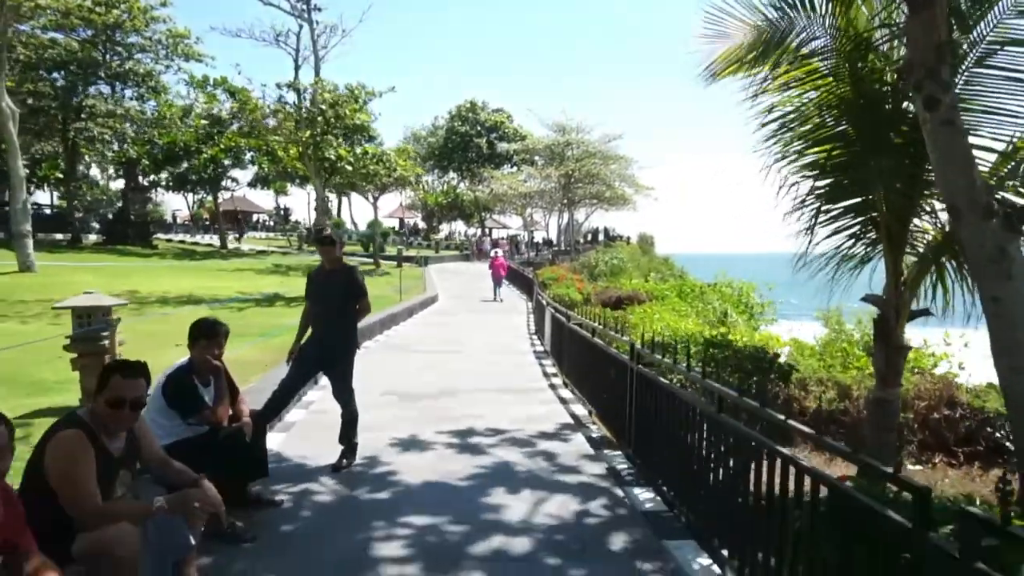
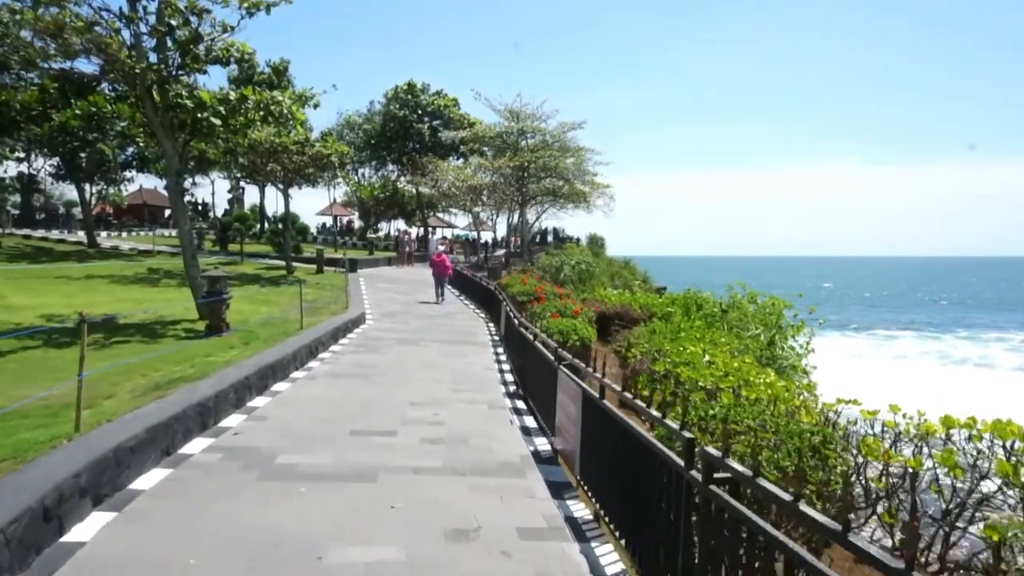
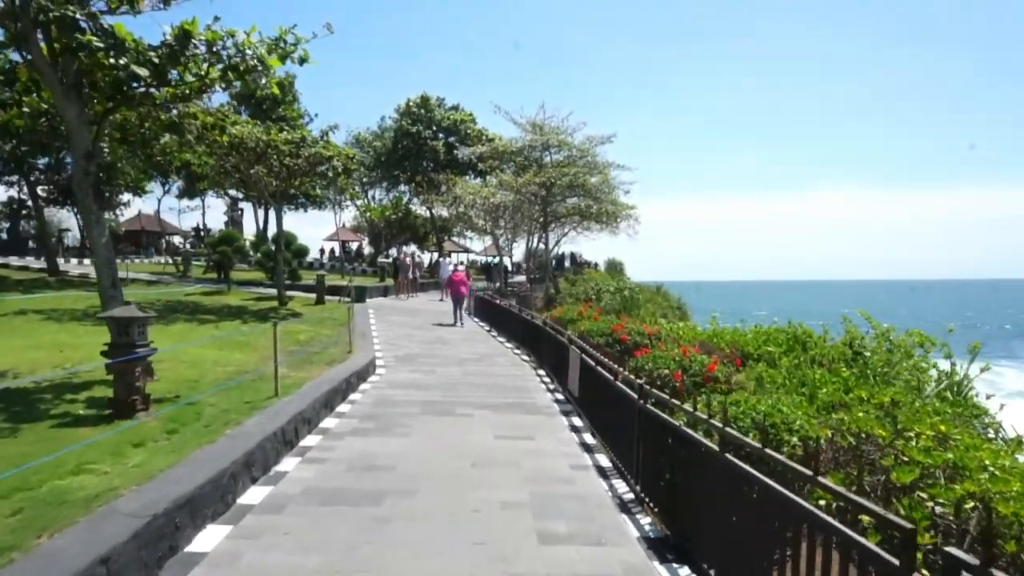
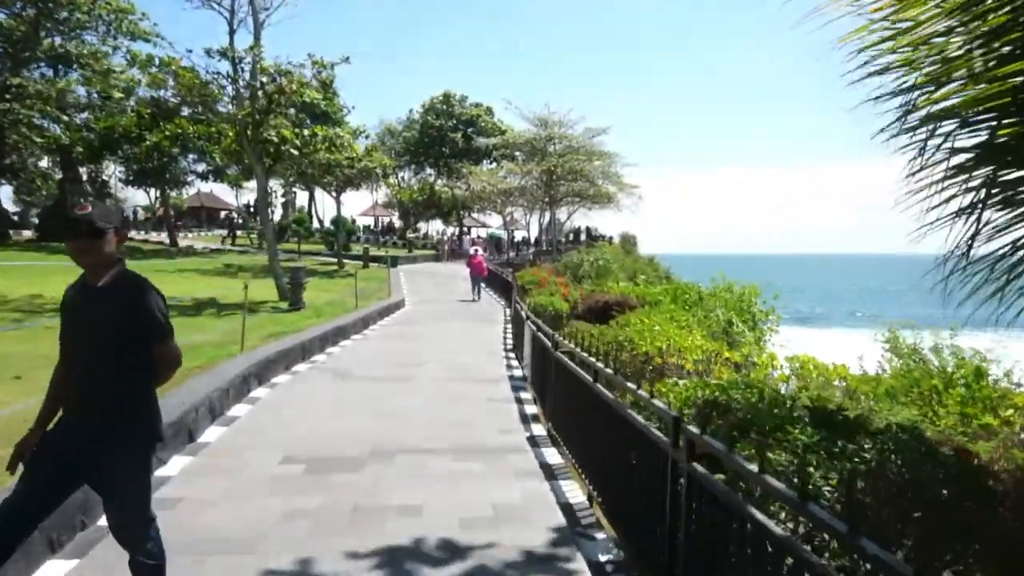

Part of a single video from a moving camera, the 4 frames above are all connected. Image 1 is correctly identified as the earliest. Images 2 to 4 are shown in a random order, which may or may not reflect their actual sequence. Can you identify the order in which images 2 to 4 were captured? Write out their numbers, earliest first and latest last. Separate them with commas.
4, 2, 3
